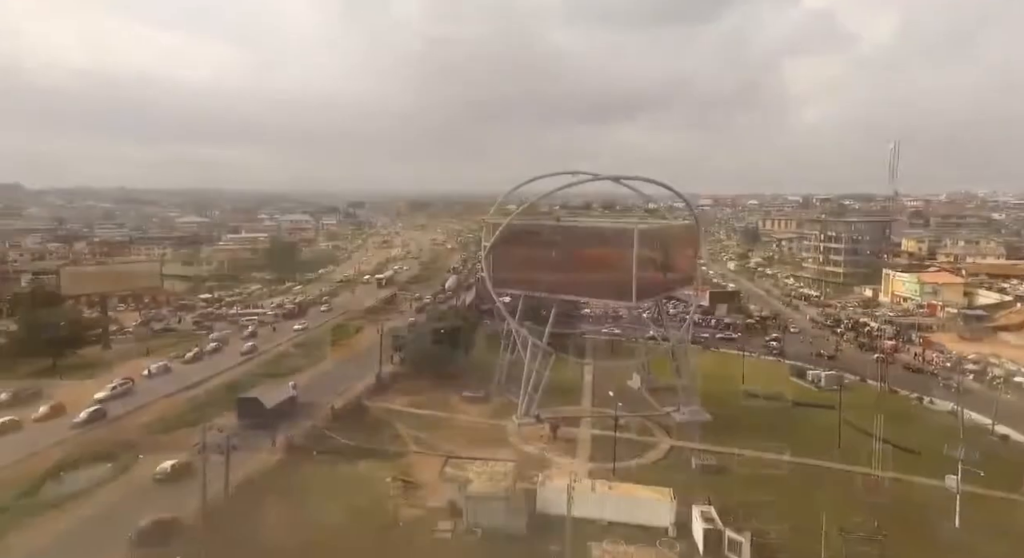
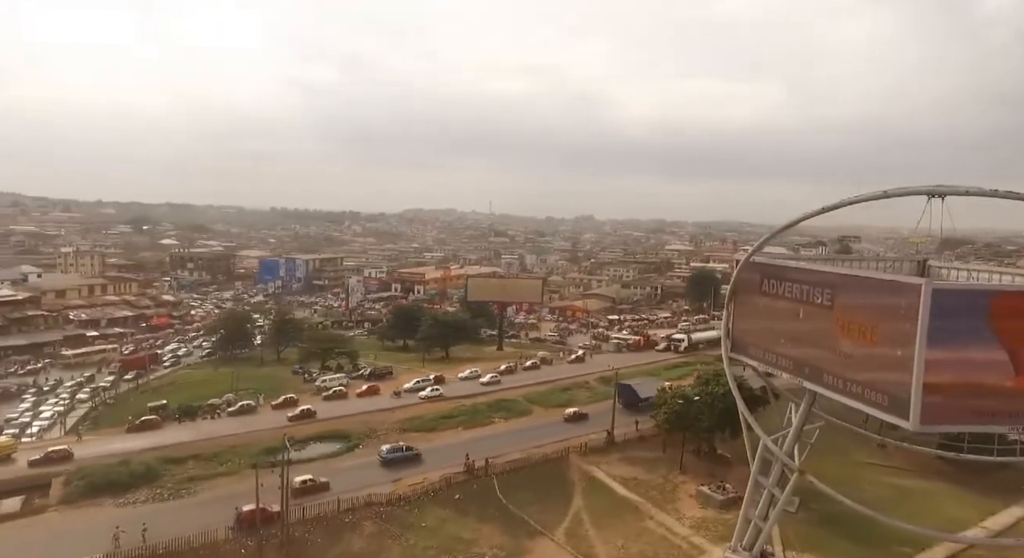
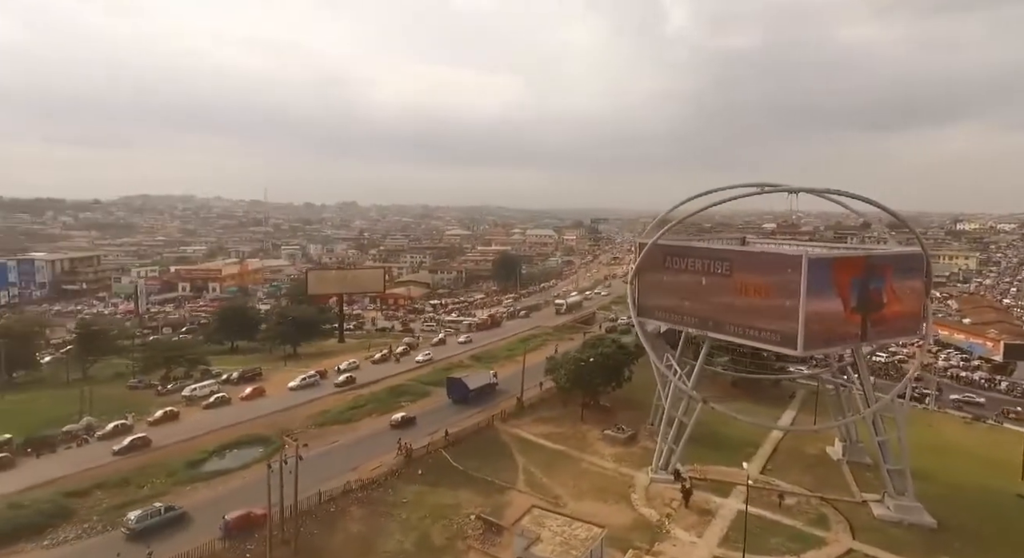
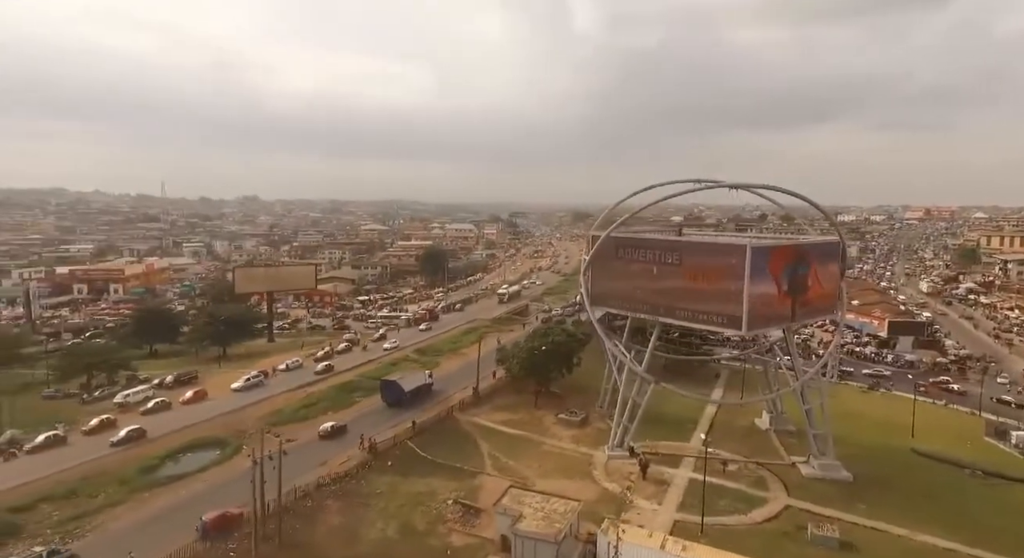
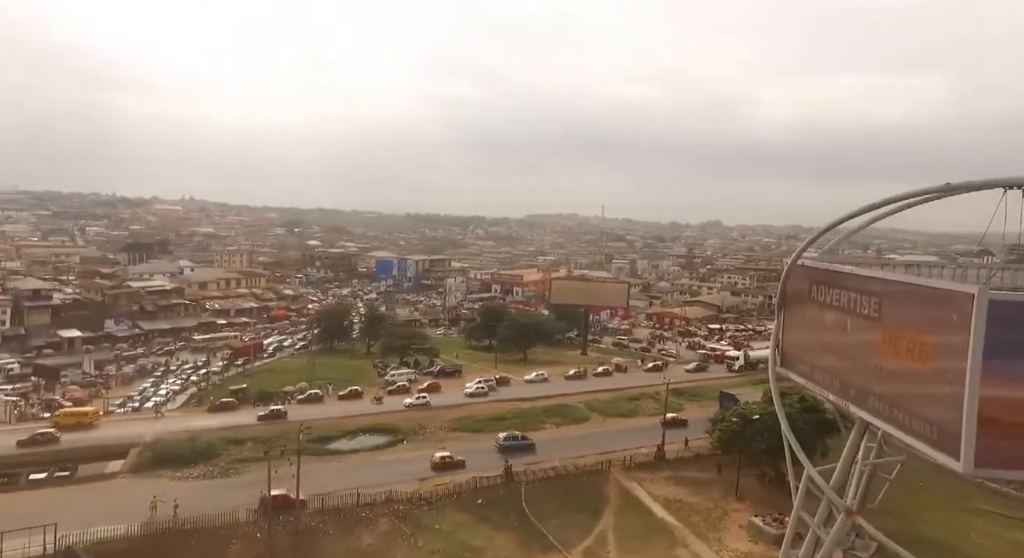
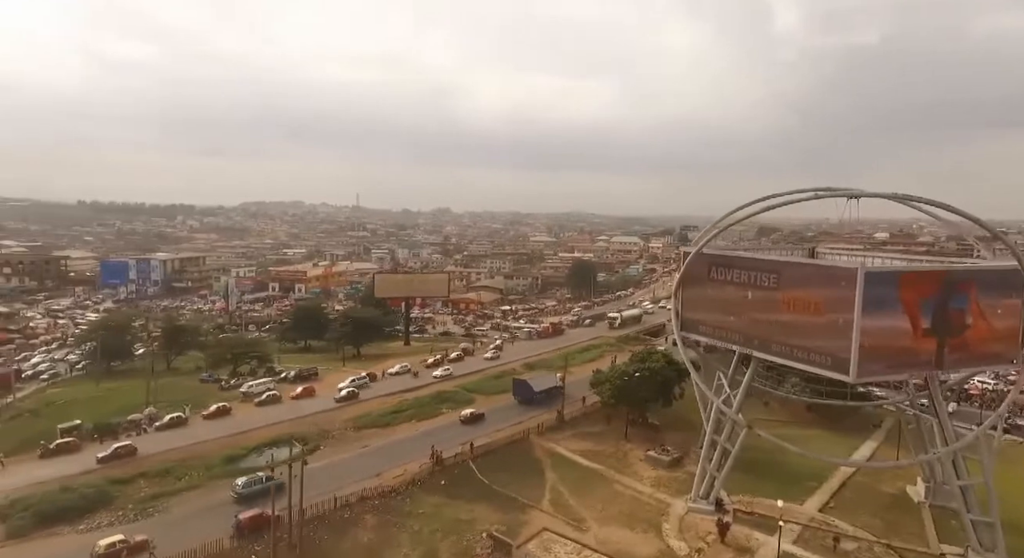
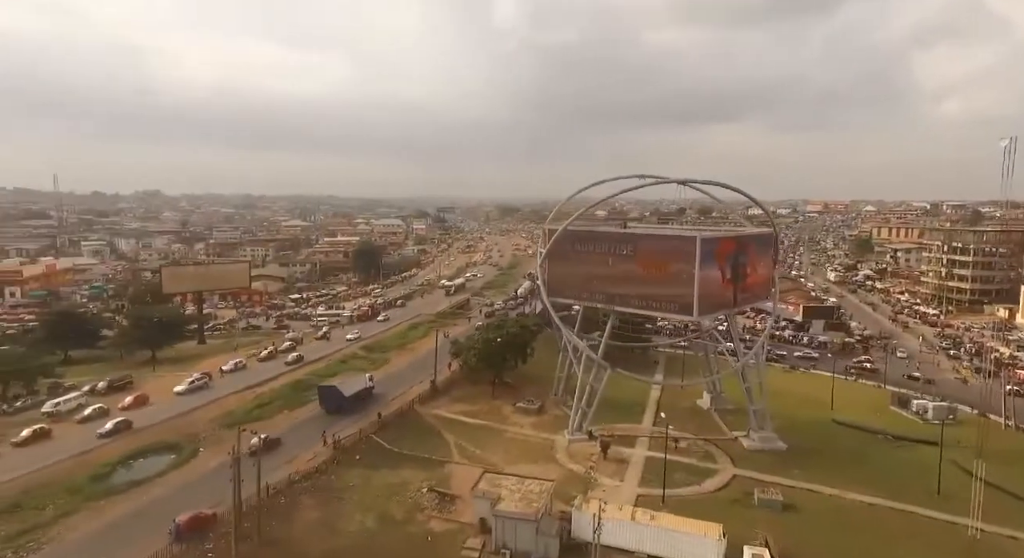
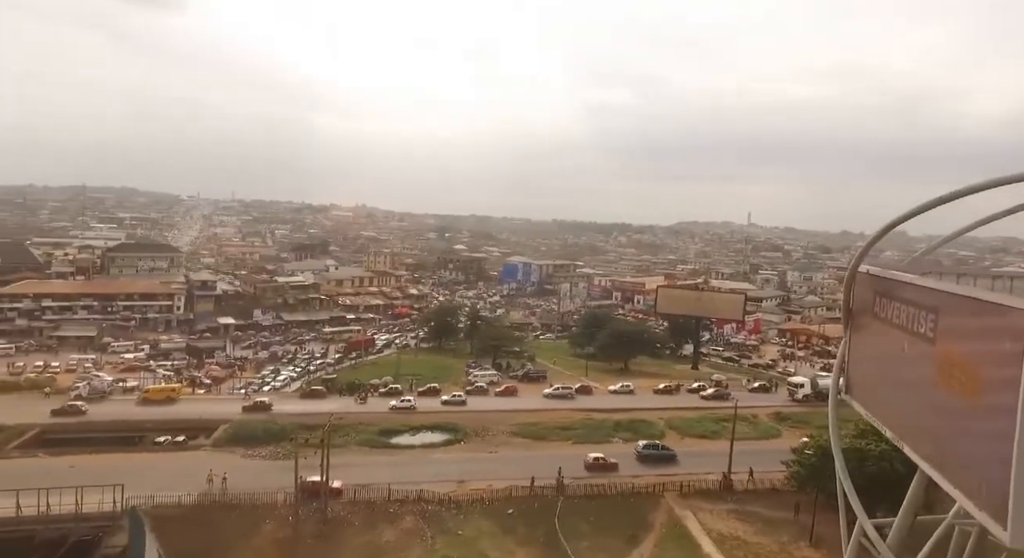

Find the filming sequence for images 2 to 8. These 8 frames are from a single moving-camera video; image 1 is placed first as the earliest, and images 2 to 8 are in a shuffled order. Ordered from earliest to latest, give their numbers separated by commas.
7, 4, 3, 6, 2, 5, 8
